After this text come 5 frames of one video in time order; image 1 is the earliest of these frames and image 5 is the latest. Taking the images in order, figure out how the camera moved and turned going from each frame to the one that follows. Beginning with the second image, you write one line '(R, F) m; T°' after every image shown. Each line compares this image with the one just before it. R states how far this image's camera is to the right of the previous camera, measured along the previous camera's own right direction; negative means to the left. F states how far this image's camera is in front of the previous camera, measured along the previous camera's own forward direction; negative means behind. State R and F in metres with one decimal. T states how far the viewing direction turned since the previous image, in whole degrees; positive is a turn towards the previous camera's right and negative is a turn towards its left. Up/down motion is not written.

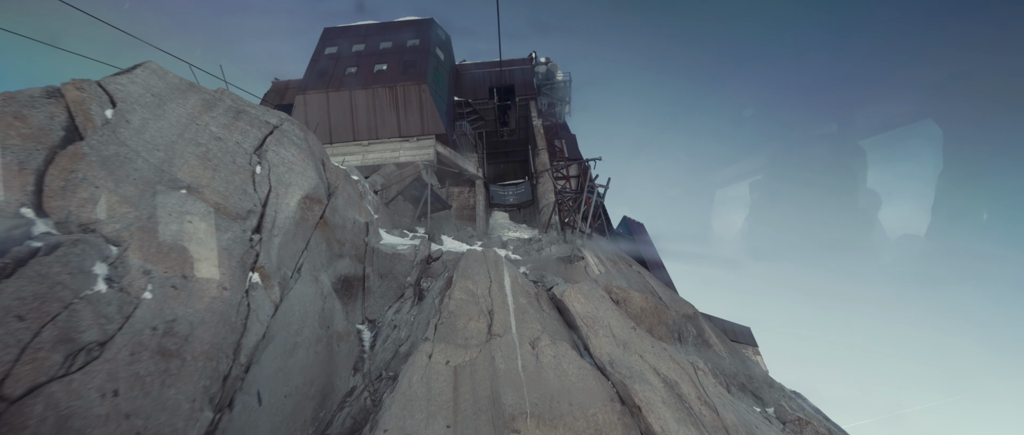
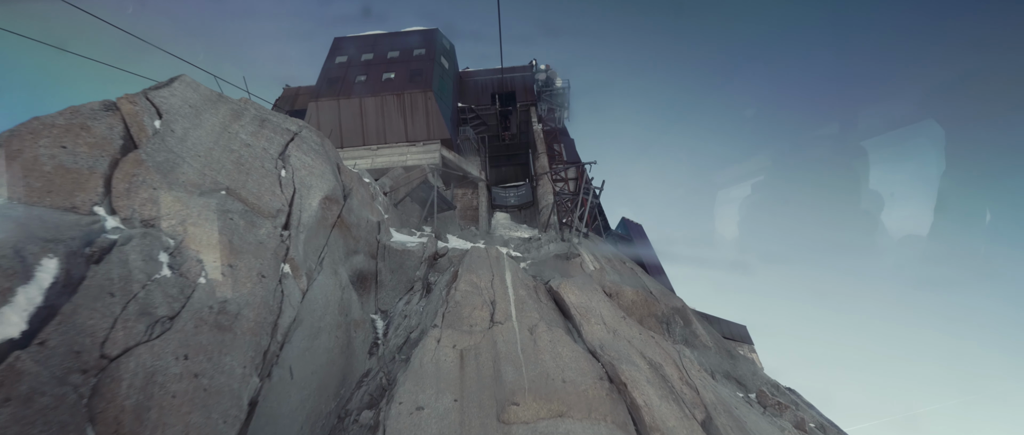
(0.0, -0.6) m; 0°
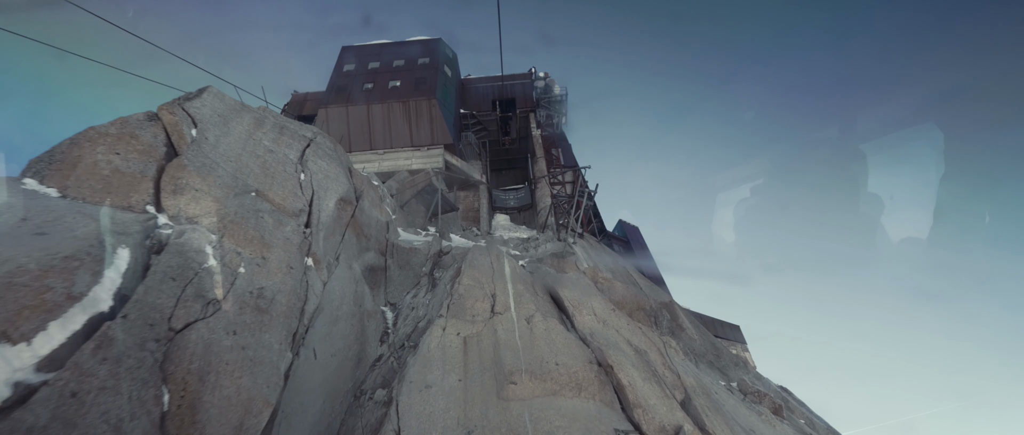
(0.0, -0.6) m; 0°
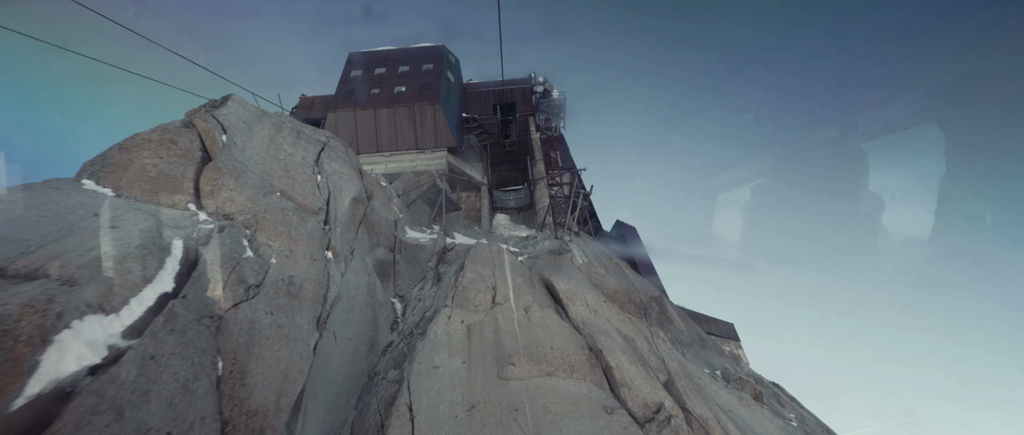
(0.0, -0.6) m; 0°
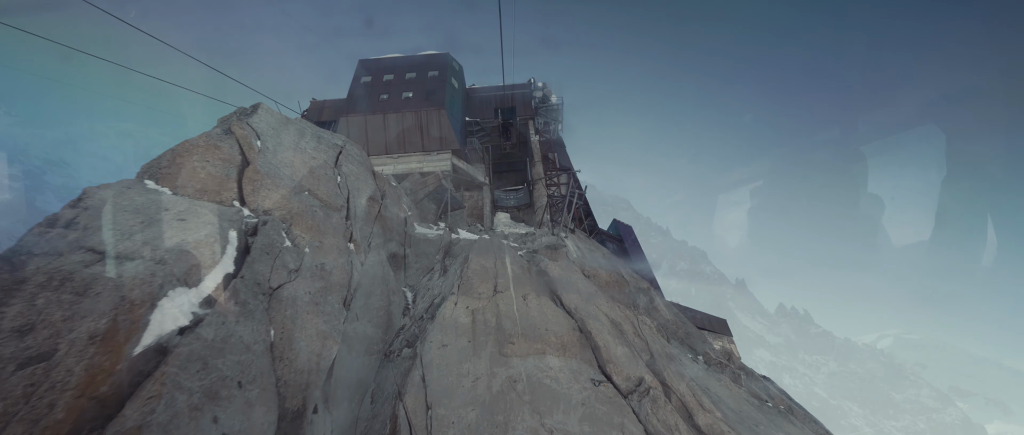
(0.0, -0.9) m; 0°
